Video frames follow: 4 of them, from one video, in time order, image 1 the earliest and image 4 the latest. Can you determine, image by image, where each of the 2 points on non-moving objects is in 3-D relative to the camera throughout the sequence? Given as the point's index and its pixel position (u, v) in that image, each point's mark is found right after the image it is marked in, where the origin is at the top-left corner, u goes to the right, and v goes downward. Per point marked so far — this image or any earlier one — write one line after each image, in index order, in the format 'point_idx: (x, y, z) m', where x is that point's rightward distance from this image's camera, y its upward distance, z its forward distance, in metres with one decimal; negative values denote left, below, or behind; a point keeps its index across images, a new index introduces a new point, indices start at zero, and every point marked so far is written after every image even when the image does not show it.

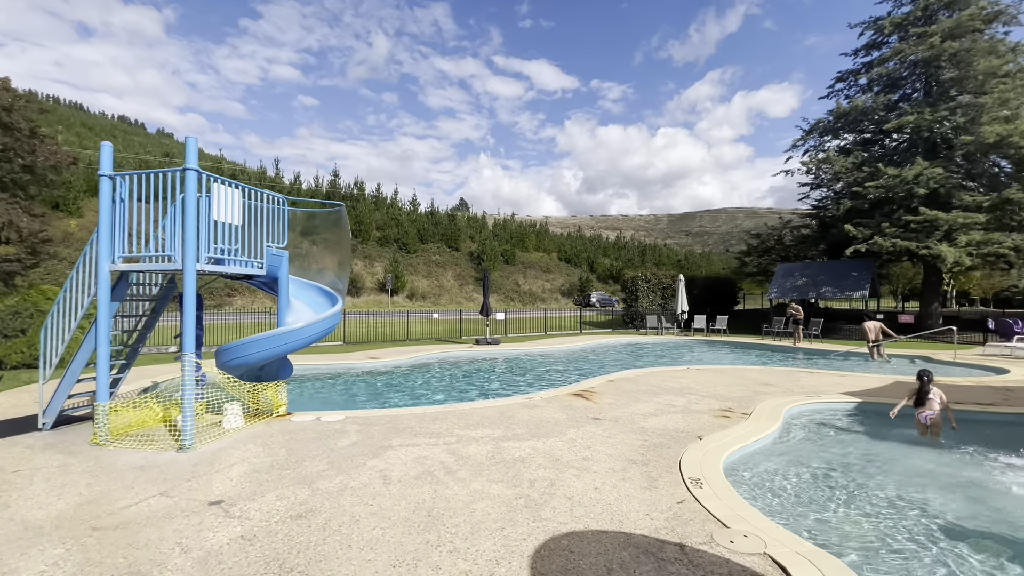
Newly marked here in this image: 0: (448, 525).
0: (-0.5, -2.0, +3.9) m
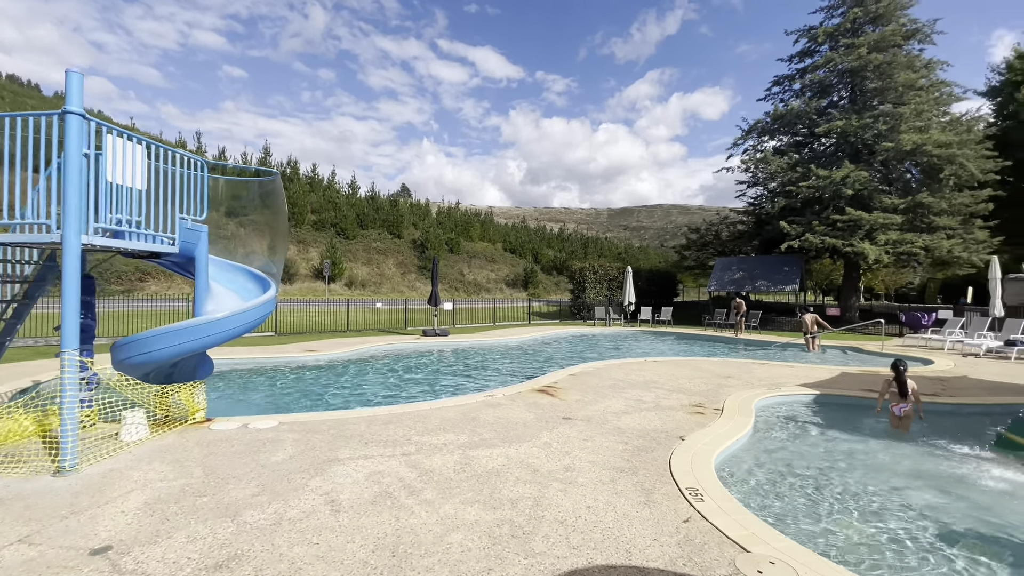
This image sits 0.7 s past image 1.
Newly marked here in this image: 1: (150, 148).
0: (-0.6, -1.8, +3.1) m
1: (-4.7, +1.8, +6.1) m
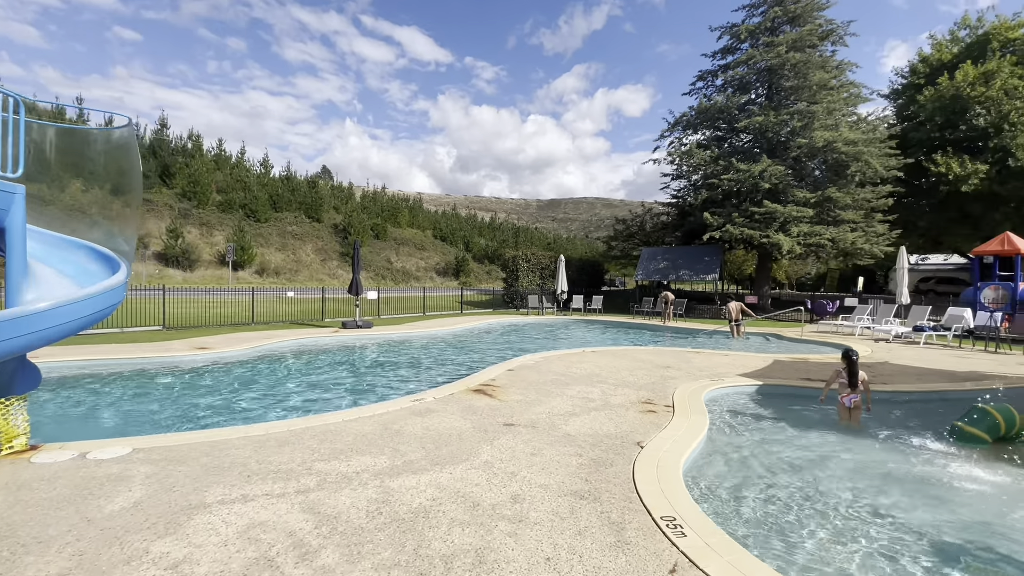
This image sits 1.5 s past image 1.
0: (-0.9, -1.7, +1.9) m
1: (-5.3, +2.0, +4.2) m
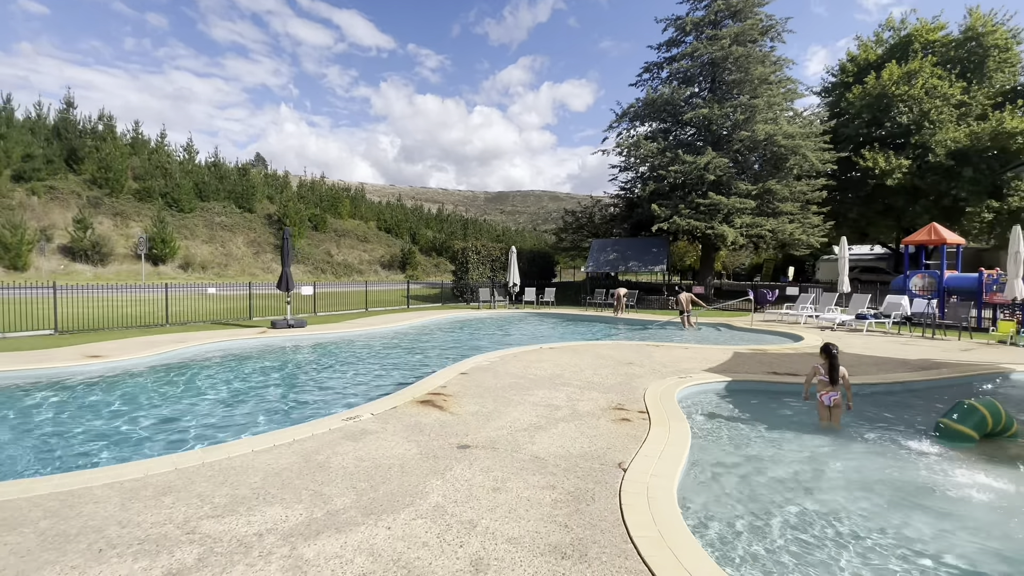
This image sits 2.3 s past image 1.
0: (-0.9, -1.8, +0.9) m
1: (-5.6, +1.9, +2.6) m
